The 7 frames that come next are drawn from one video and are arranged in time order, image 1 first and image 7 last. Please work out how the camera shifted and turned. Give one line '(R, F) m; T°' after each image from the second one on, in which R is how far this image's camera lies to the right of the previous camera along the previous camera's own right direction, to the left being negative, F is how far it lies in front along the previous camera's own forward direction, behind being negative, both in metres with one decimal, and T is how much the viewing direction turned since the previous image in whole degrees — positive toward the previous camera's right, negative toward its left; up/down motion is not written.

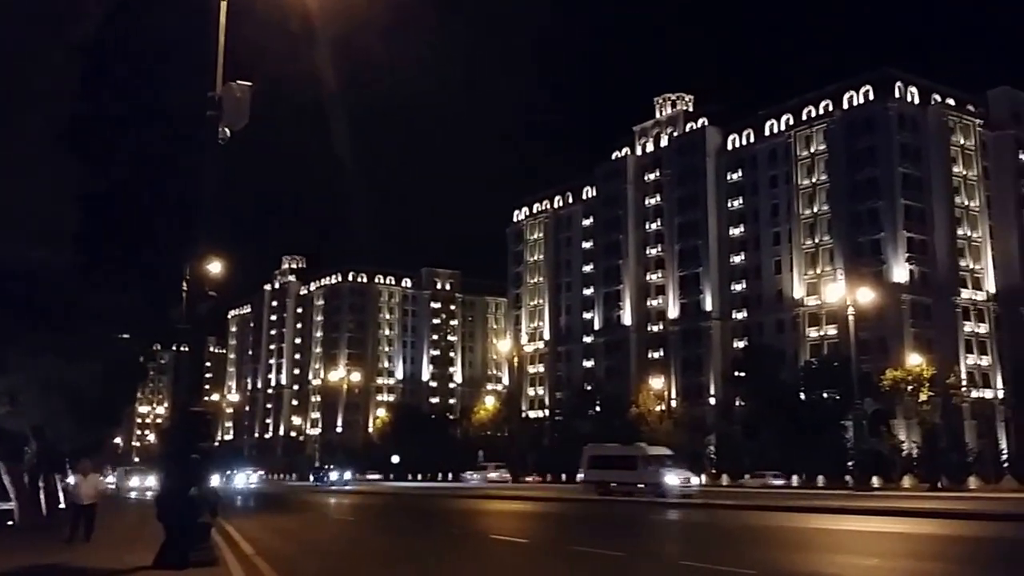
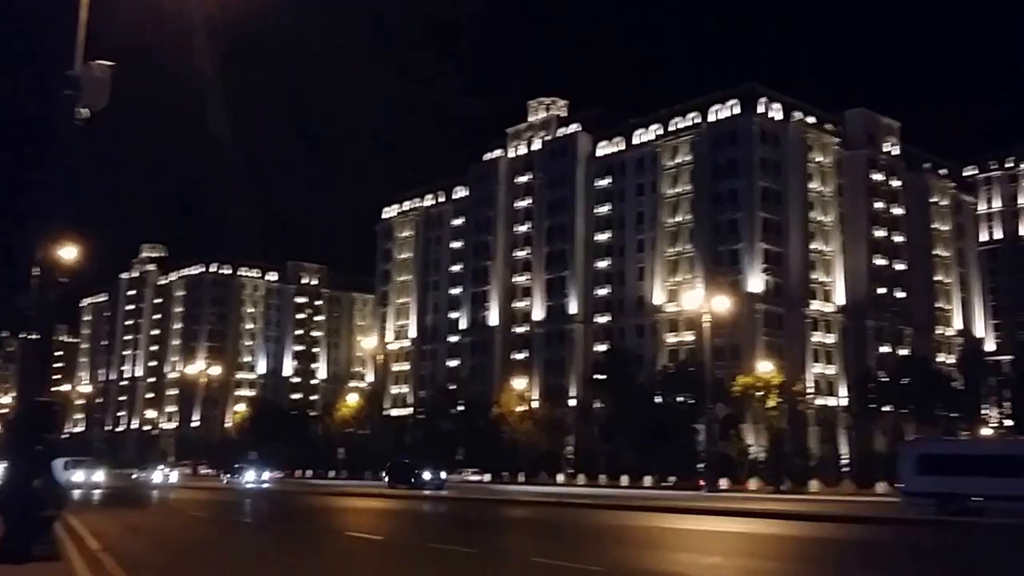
(0.0, -0.3) m; +7°
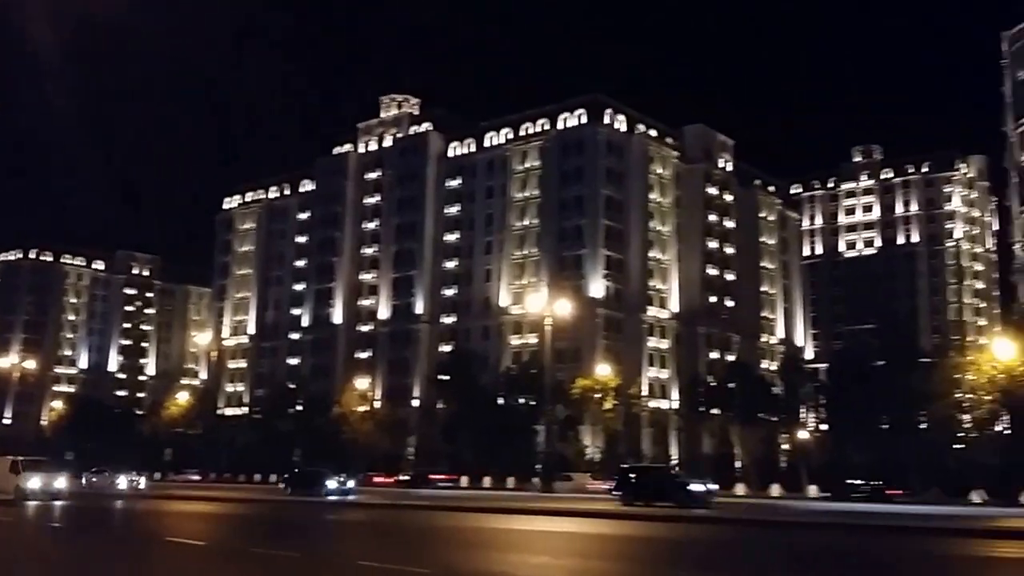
(+0.4, +0.5) m; +8°
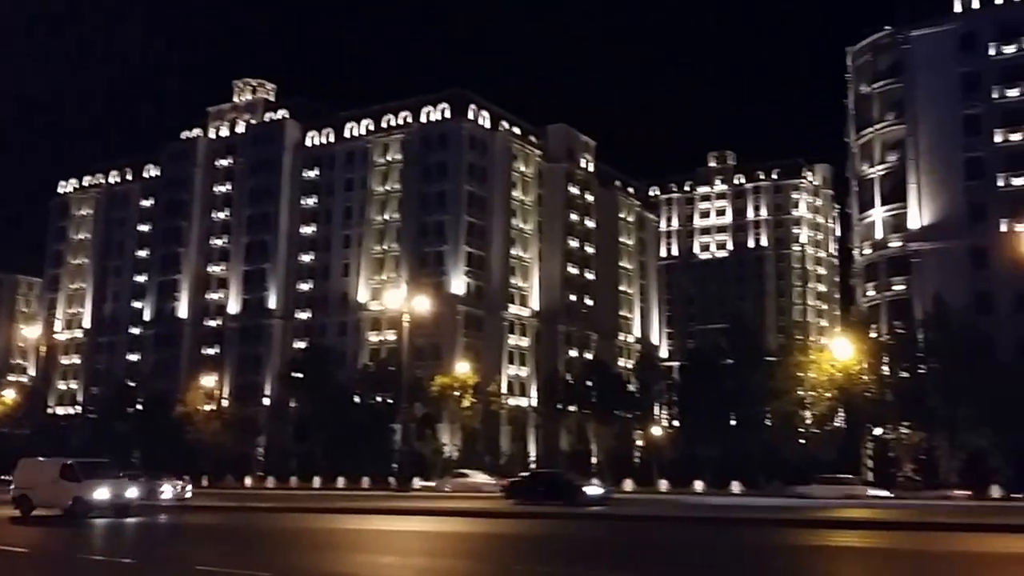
(+0.2, +1.2) m; +8°
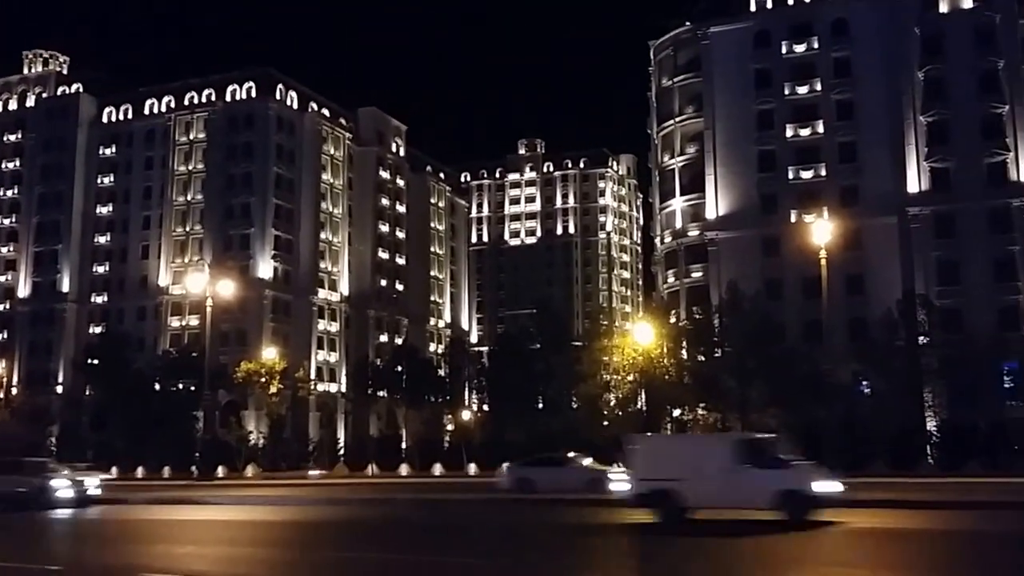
(0.0, -0.6) m; +11°
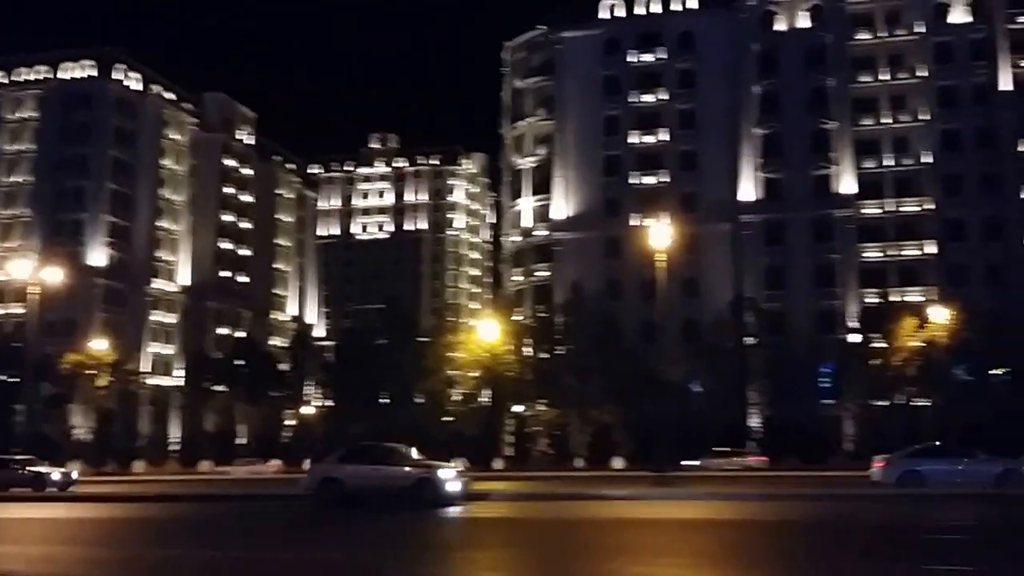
(+0.2, -0.6) m; +8°
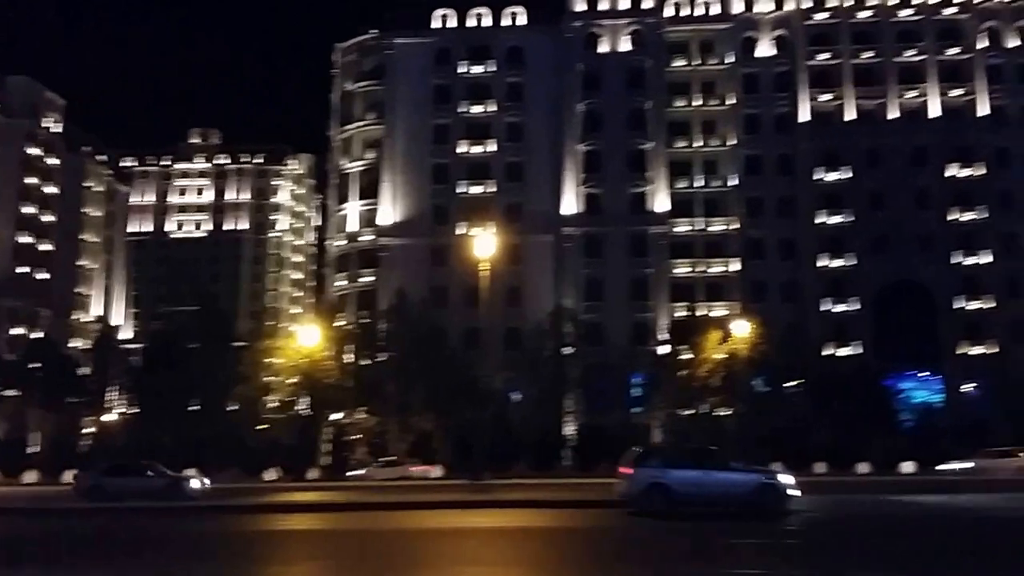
(+0.2, 0.0) m; +10°
